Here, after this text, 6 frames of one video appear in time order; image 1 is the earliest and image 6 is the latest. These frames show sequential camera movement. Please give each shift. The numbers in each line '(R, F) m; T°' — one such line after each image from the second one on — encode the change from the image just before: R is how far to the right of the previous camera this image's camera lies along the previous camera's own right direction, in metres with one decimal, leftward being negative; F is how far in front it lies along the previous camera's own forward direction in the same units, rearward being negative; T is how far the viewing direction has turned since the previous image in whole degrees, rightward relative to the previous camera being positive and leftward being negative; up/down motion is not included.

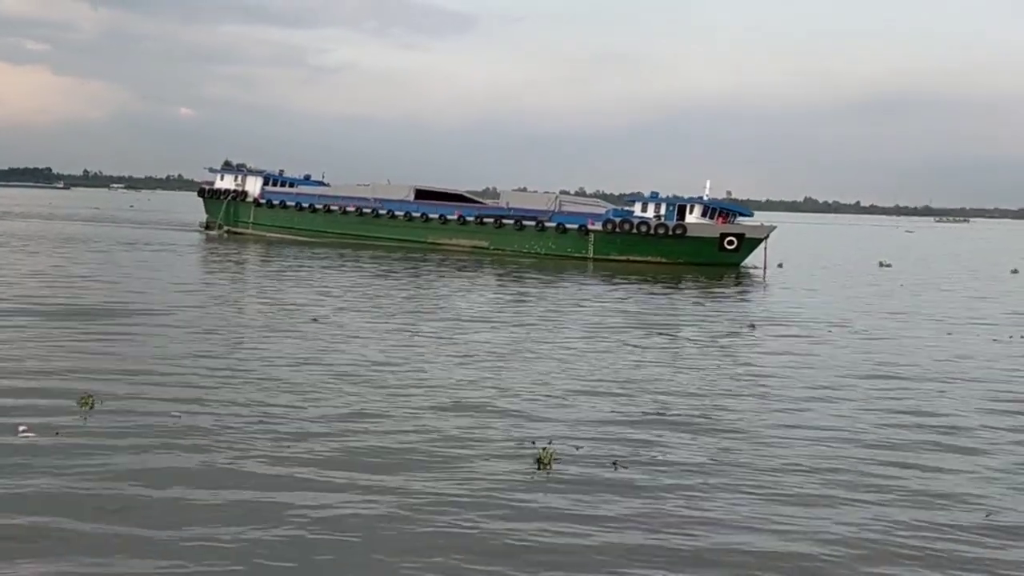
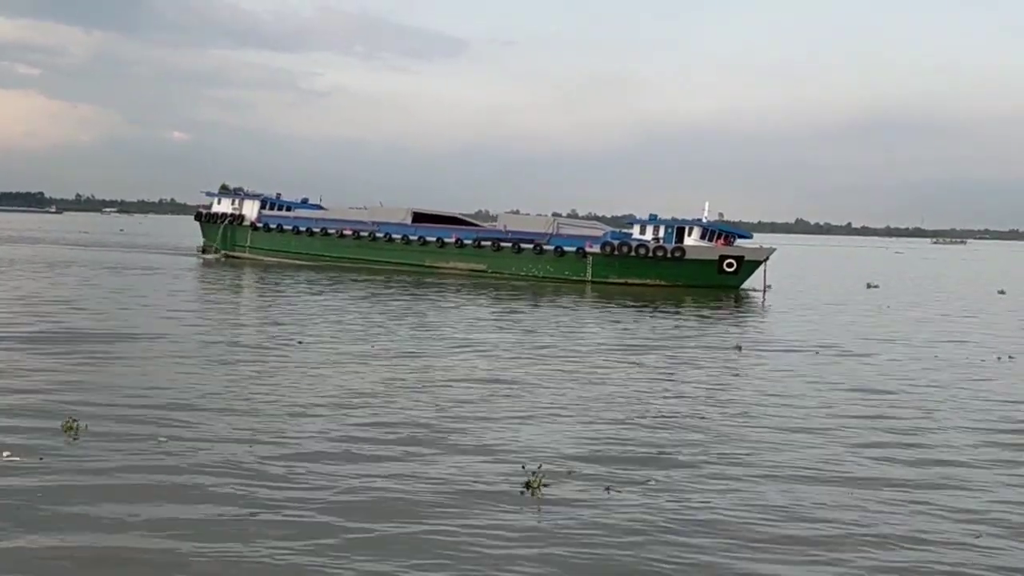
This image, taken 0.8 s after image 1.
(-0.5, +0.4) m; 0°
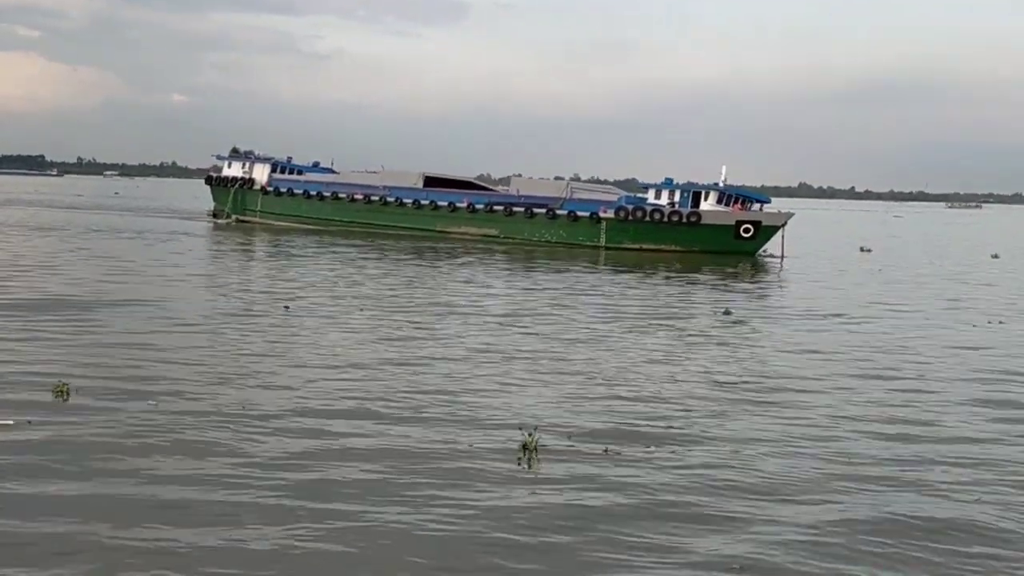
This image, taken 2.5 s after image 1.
(-0.9, +0.7) m; 0°
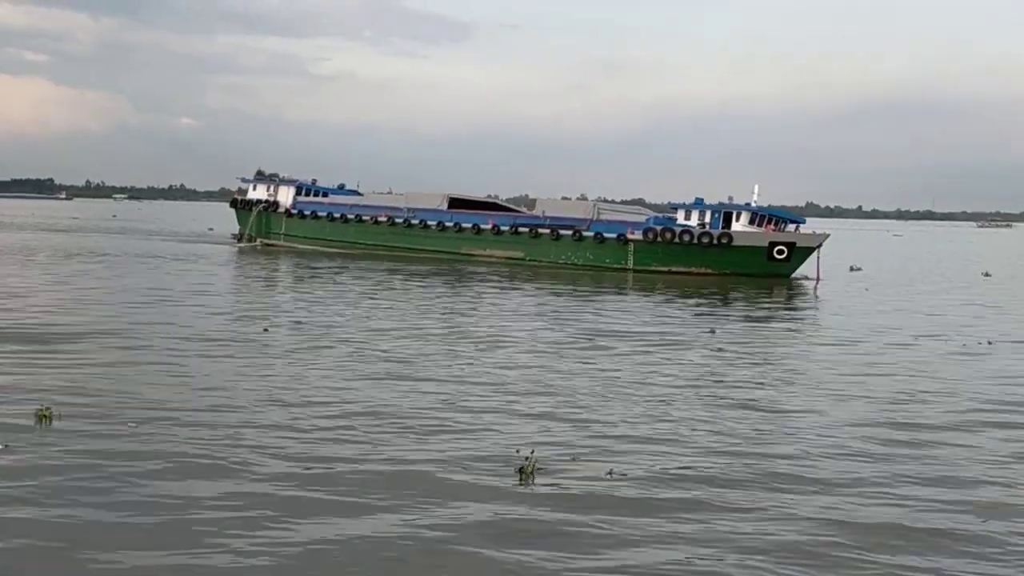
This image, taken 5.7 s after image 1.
(-1.4, +1.4) m; -1°
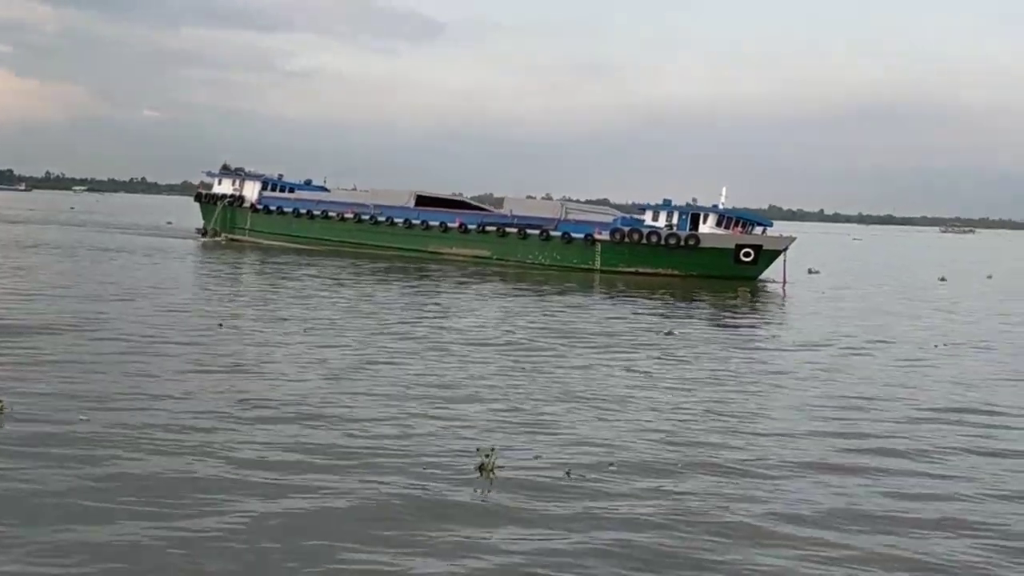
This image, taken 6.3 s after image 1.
(+0.3, +0.4) m; +2°
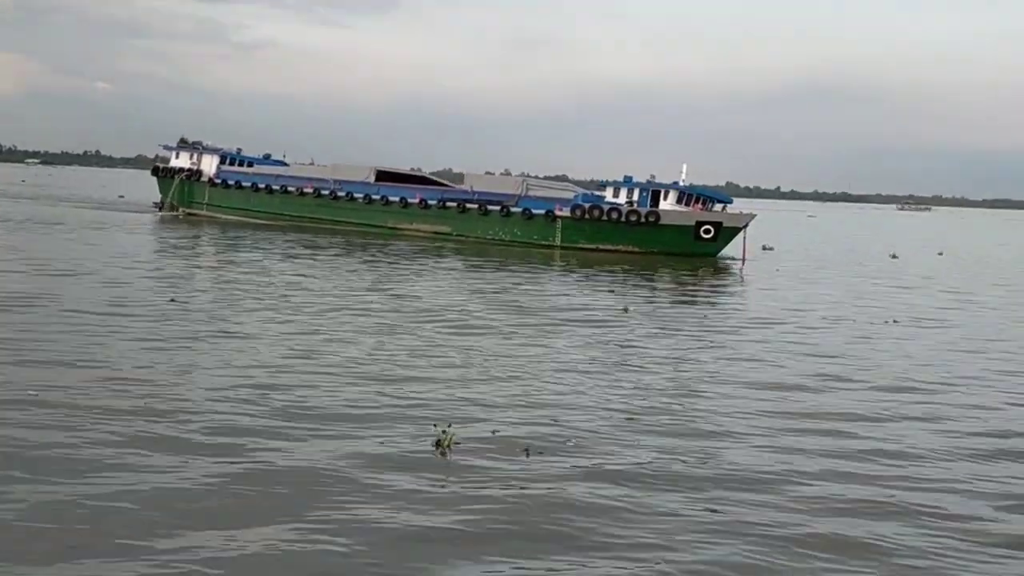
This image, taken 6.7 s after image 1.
(+0.9, +0.6) m; +2°
